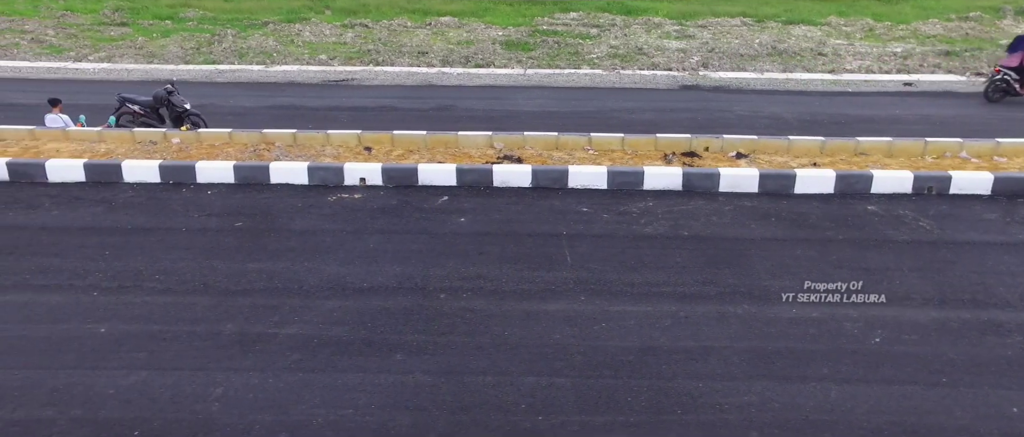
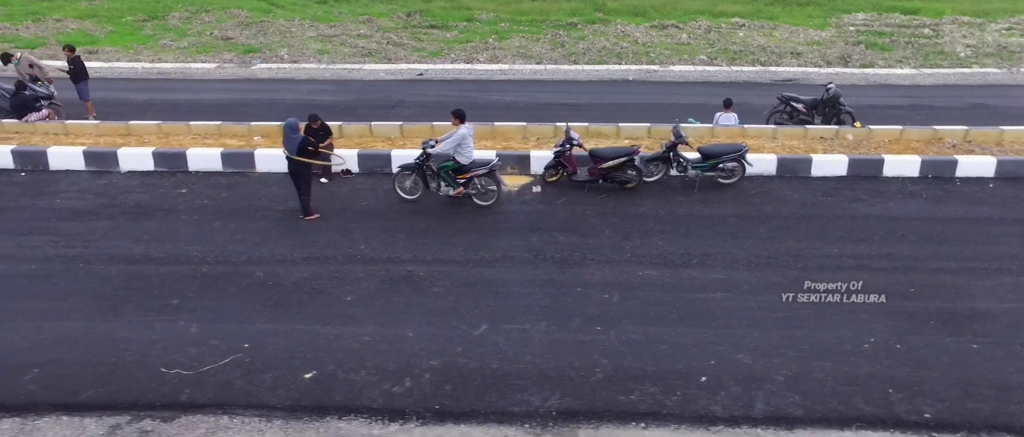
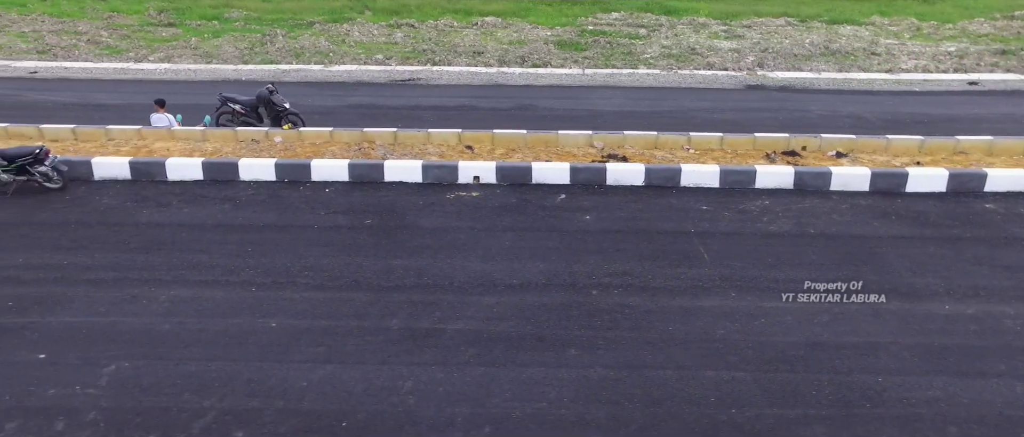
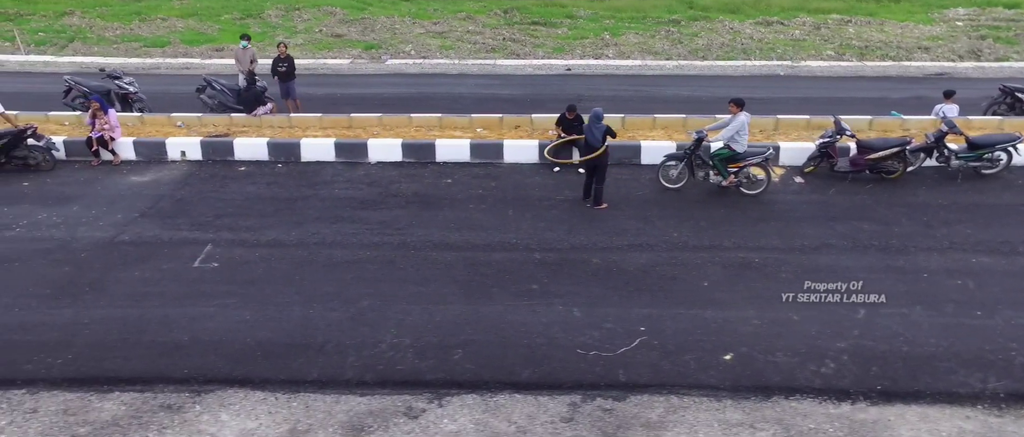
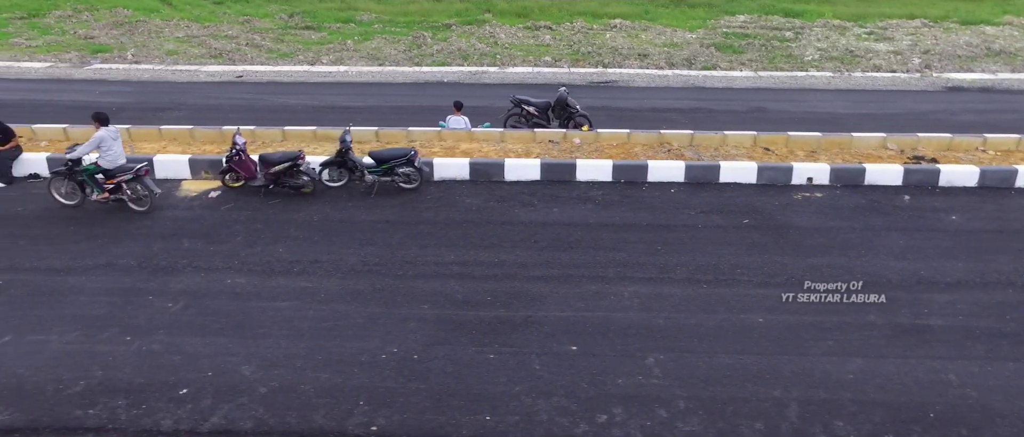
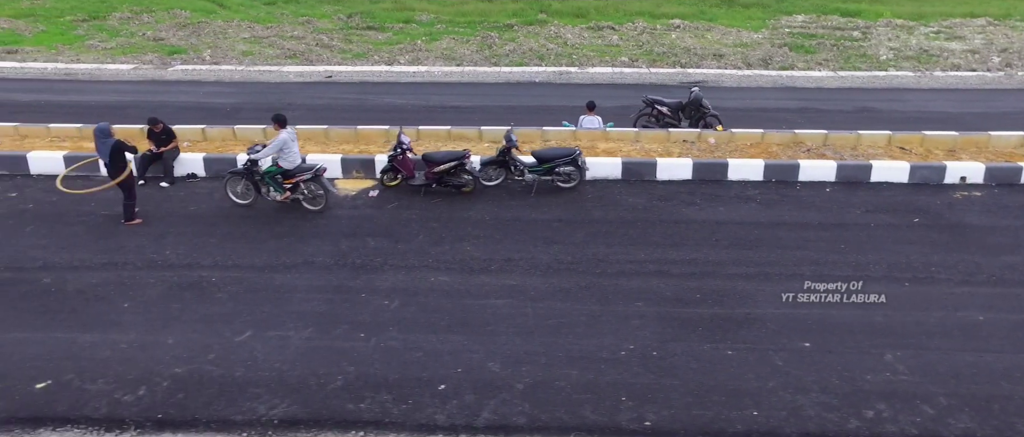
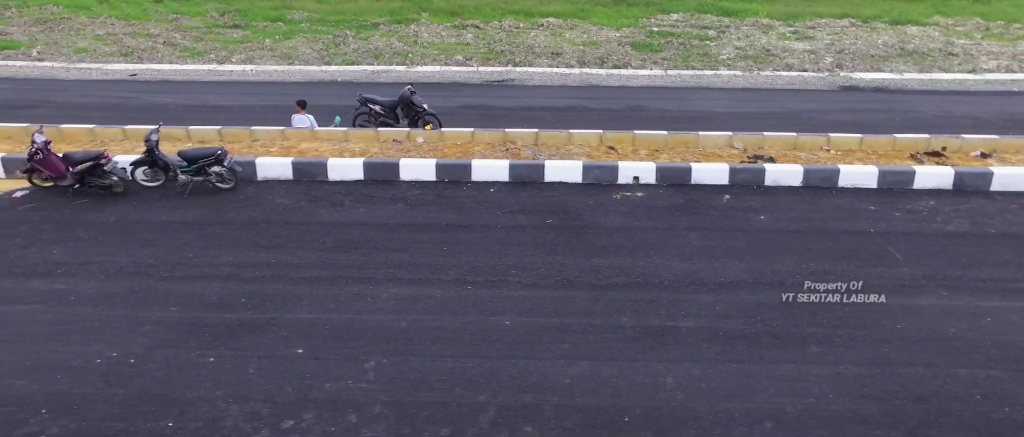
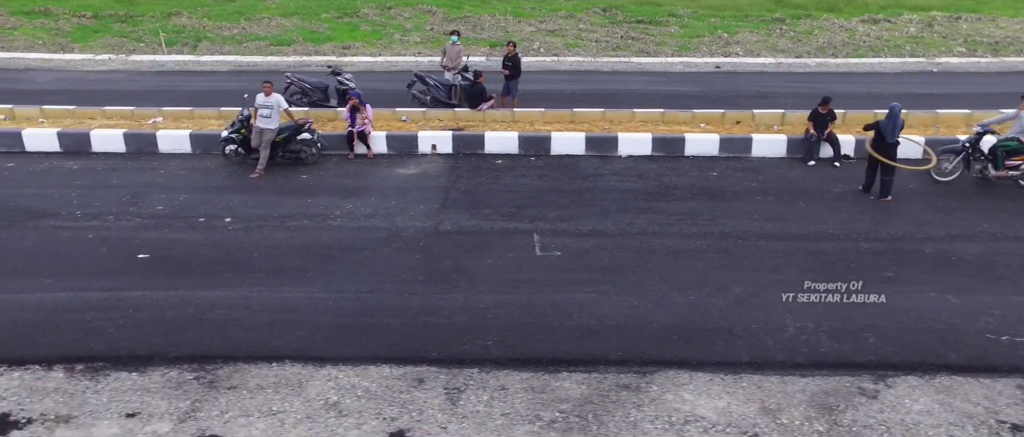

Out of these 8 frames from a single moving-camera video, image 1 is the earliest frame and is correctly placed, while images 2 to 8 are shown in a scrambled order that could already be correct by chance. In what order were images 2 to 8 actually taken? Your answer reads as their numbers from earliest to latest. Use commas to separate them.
3, 7, 5, 6, 2, 4, 8
